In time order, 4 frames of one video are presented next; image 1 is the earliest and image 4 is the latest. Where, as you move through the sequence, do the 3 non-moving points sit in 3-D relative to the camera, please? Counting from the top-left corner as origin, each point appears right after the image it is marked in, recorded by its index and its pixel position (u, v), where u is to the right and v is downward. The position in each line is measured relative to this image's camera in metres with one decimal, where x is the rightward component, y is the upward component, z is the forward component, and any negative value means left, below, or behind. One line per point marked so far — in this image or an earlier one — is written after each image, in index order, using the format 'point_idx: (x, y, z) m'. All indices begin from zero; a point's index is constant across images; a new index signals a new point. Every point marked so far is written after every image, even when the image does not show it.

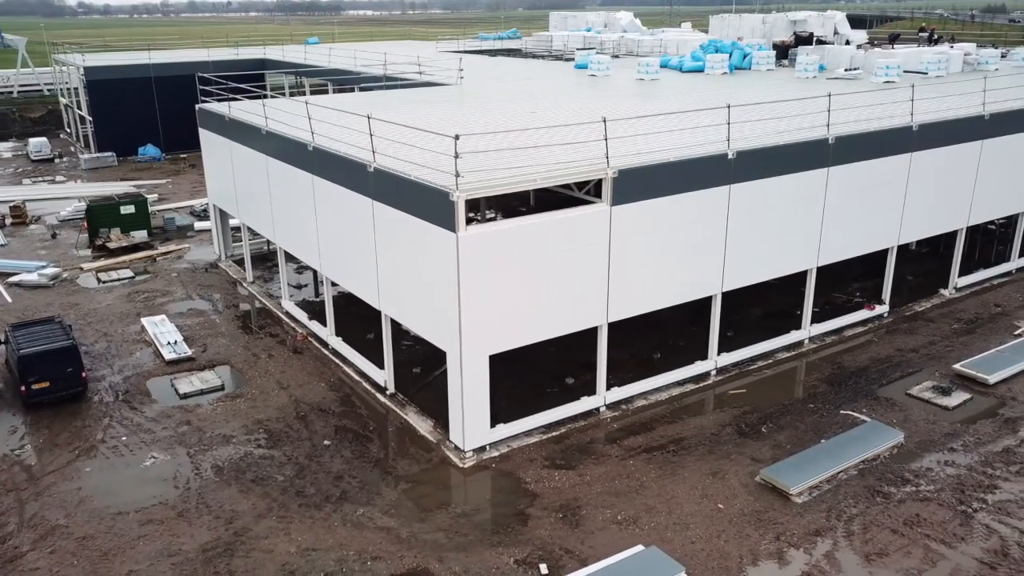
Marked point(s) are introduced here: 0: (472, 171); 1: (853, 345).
0: (-0.6, +1.8, +12.6) m
1: (+7.1, -1.2, +17.3) m
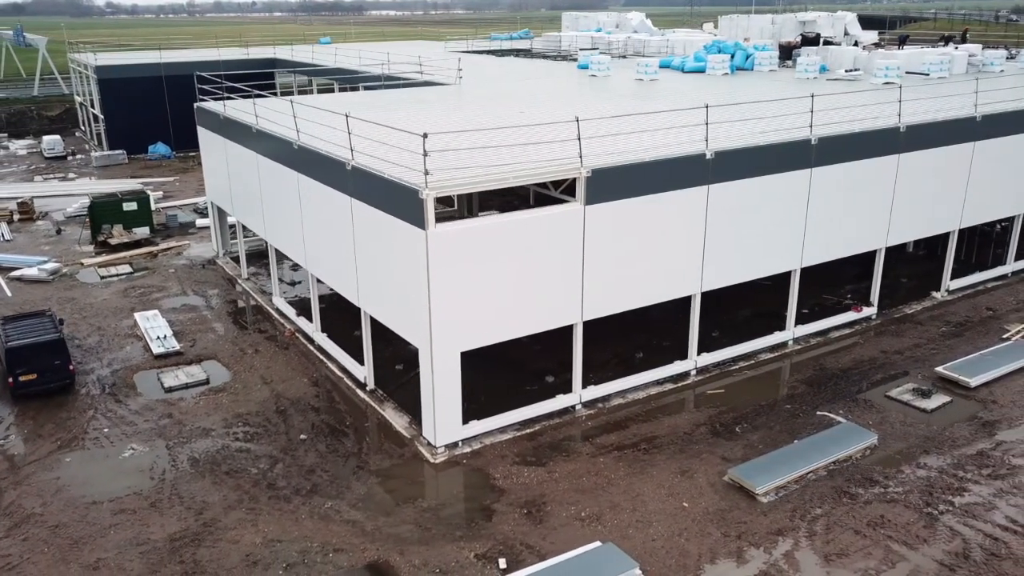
0: (-1.1, +1.8, +12.7) m
1: (+6.7, -1.2, +17.2) m
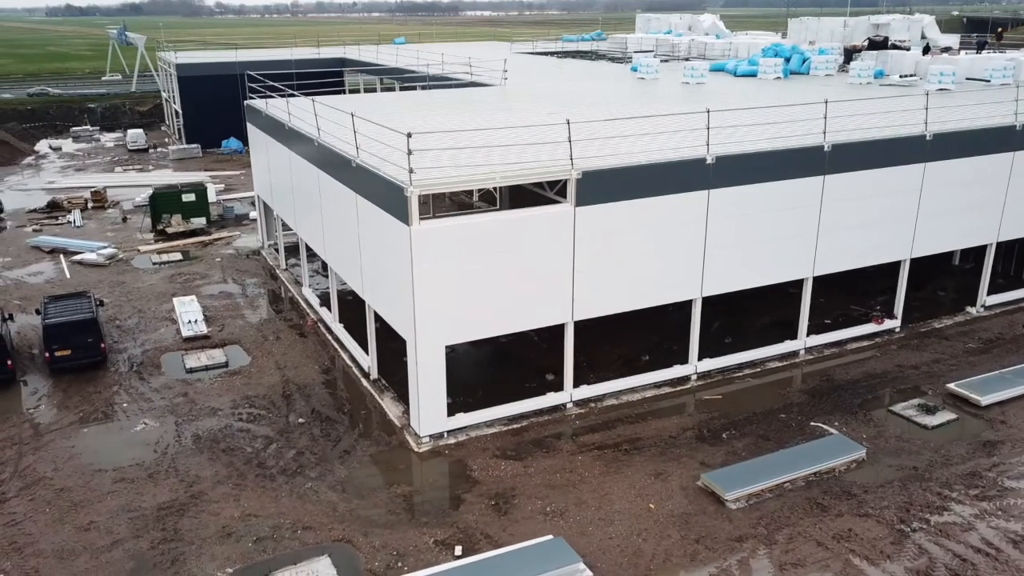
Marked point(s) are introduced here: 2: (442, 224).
0: (-1.2, +1.9, +13.1) m
1: (+6.9, -1.4, +16.9) m
2: (-1.0, +1.0, +12.6) m
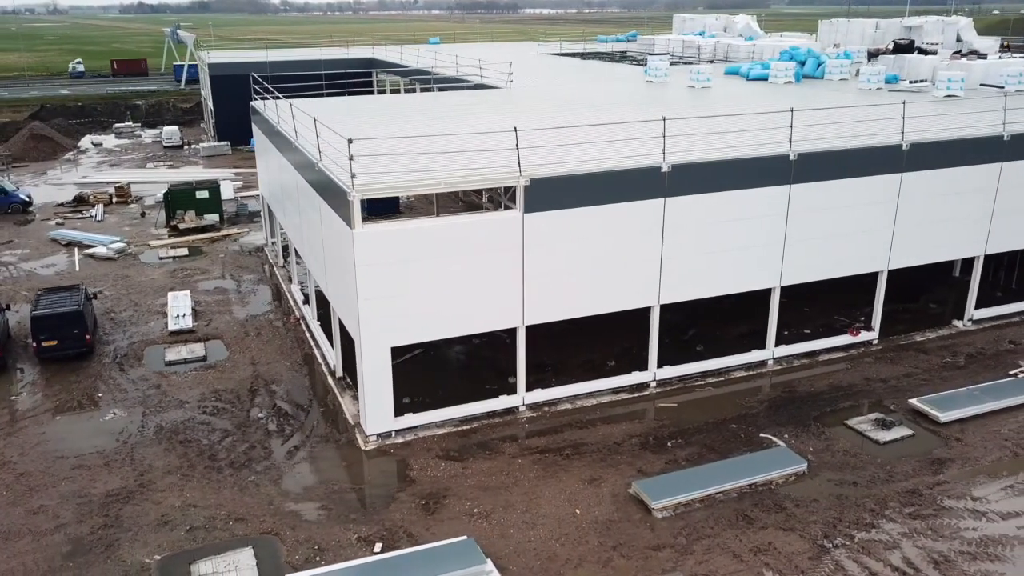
0: (-2.1, +1.8, +13.4) m
1: (+6.2, -1.6, +16.7) m
2: (-1.9, +0.9, +12.9) m
